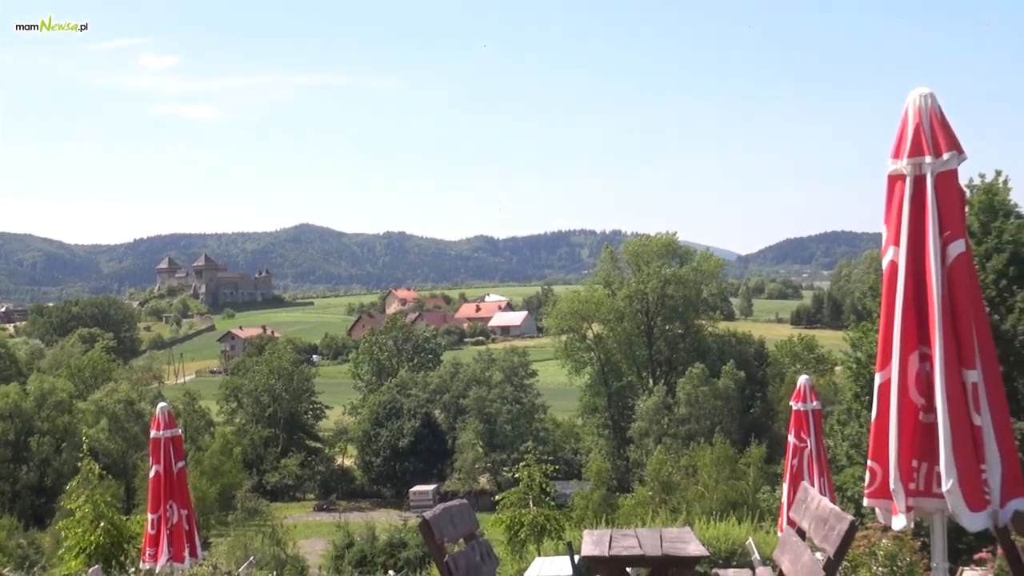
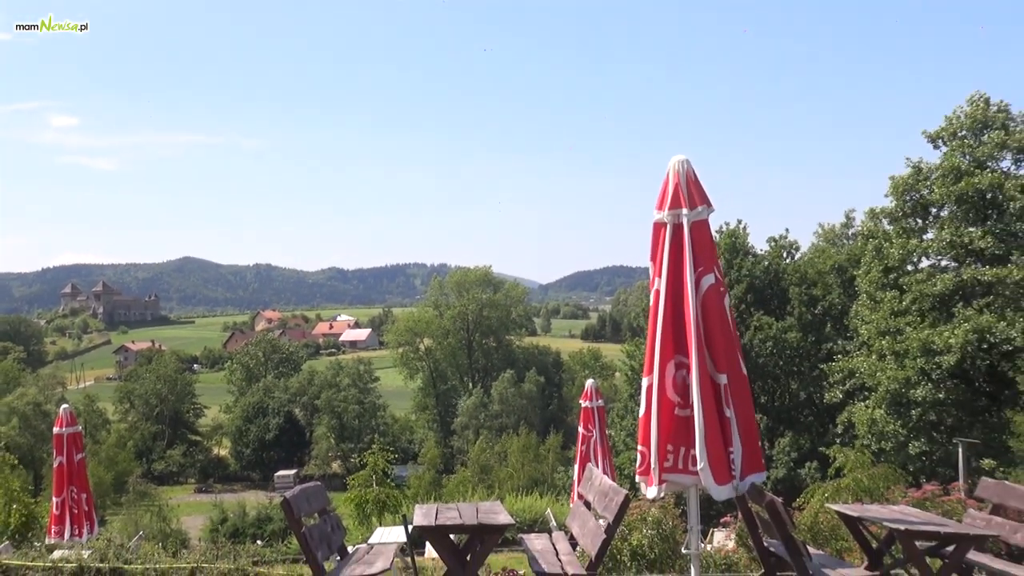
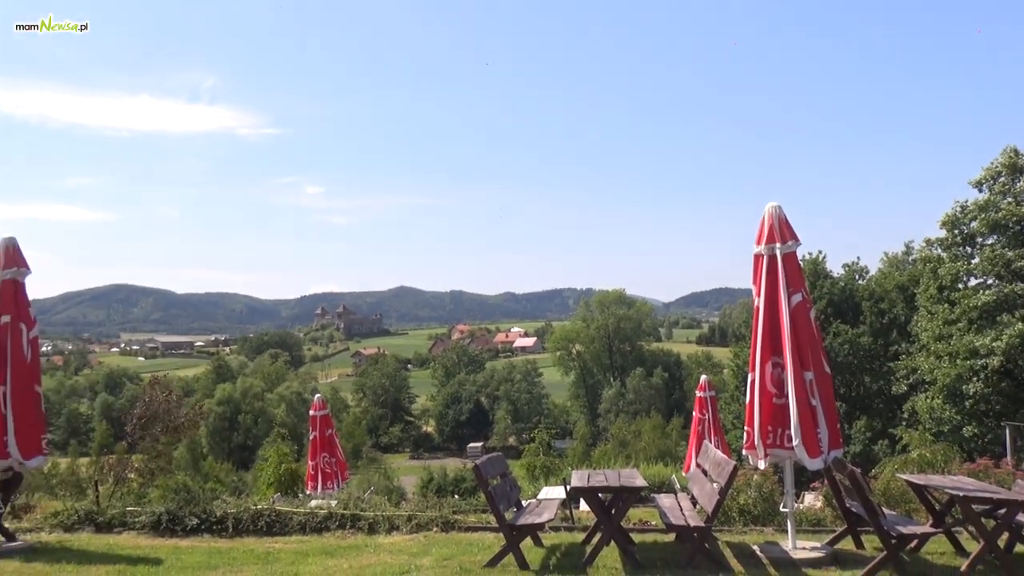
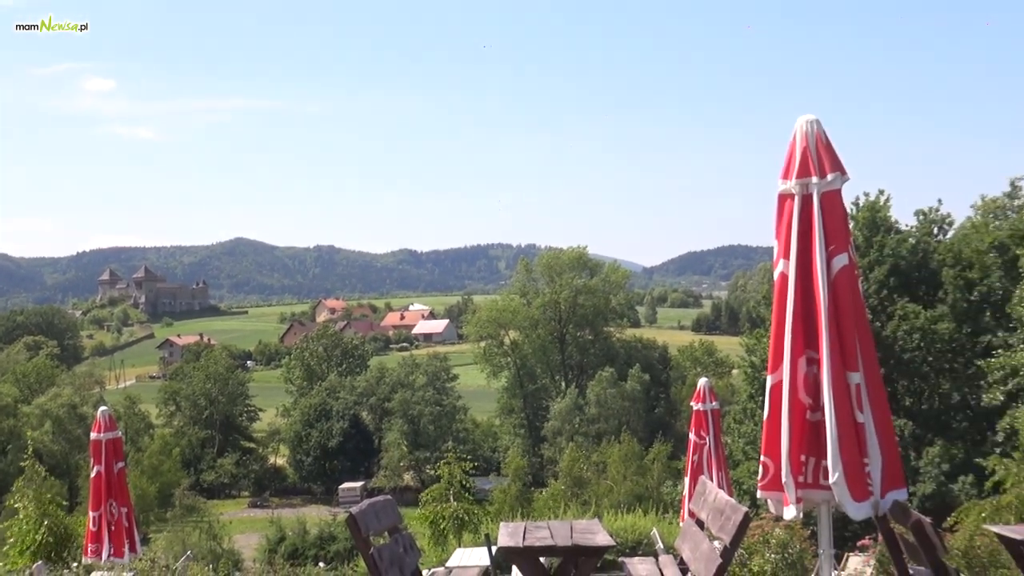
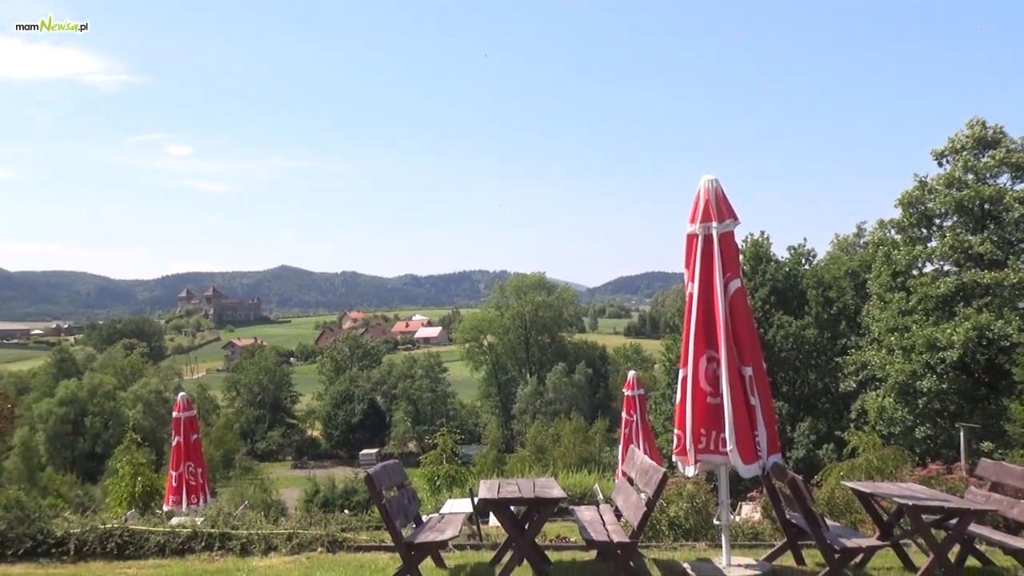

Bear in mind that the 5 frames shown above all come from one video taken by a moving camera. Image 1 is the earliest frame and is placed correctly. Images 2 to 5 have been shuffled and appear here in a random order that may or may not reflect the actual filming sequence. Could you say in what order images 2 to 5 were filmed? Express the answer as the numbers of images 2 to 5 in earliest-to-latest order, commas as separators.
4, 2, 5, 3
